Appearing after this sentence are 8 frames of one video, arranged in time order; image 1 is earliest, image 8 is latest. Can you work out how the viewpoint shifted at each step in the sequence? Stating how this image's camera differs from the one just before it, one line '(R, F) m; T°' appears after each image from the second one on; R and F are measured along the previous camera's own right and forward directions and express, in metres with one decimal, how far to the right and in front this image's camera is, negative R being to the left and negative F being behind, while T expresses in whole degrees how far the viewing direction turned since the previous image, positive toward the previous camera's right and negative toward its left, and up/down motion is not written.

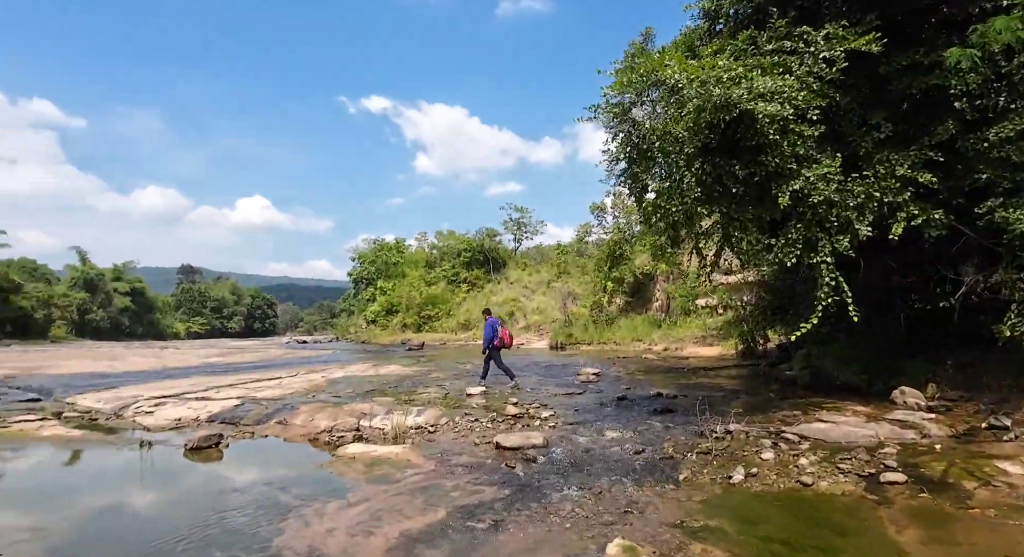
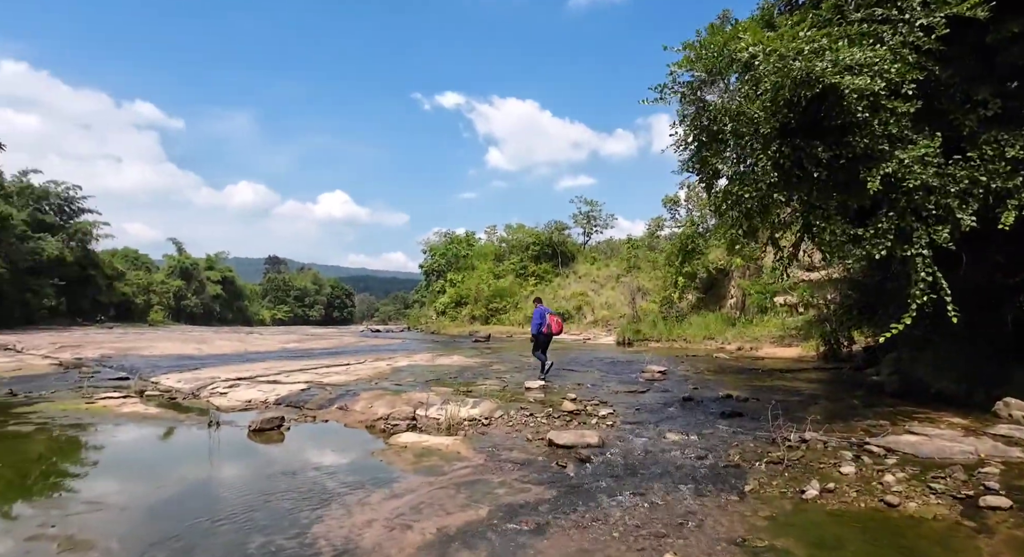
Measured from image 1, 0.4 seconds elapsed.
(+0.2, +0.3) m; -7°
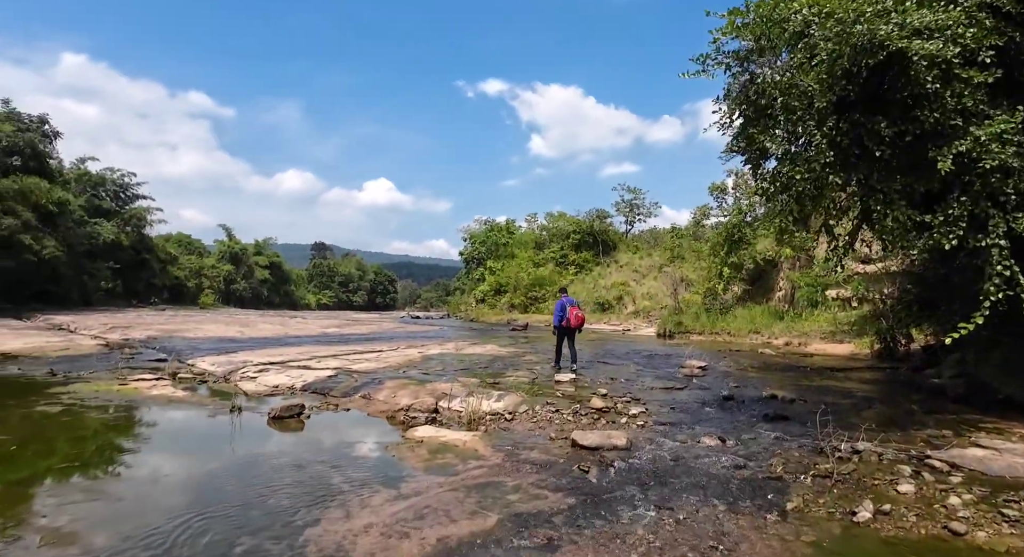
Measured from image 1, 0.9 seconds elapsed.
(+0.2, +0.5) m; -4°
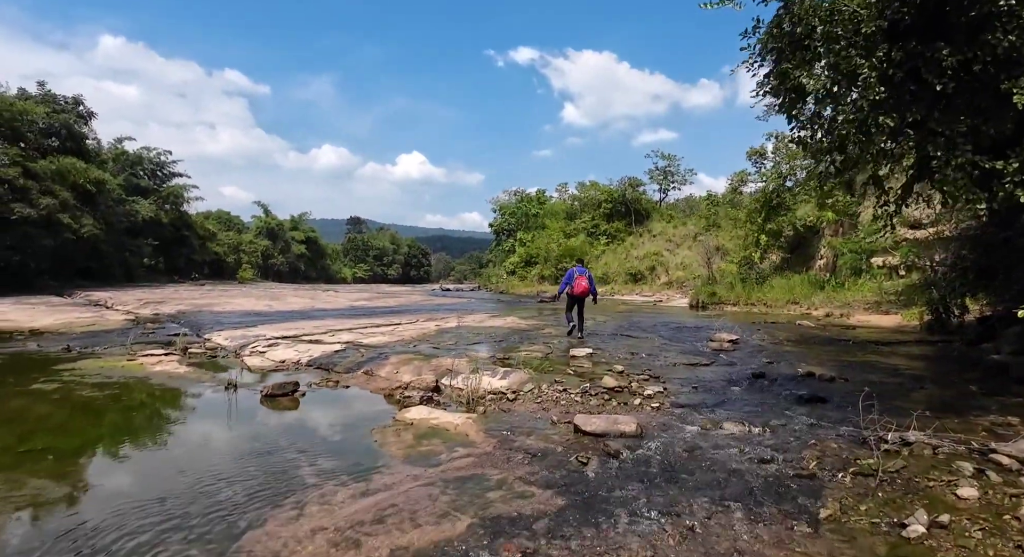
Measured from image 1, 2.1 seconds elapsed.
(+0.4, +0.7) m; -4°
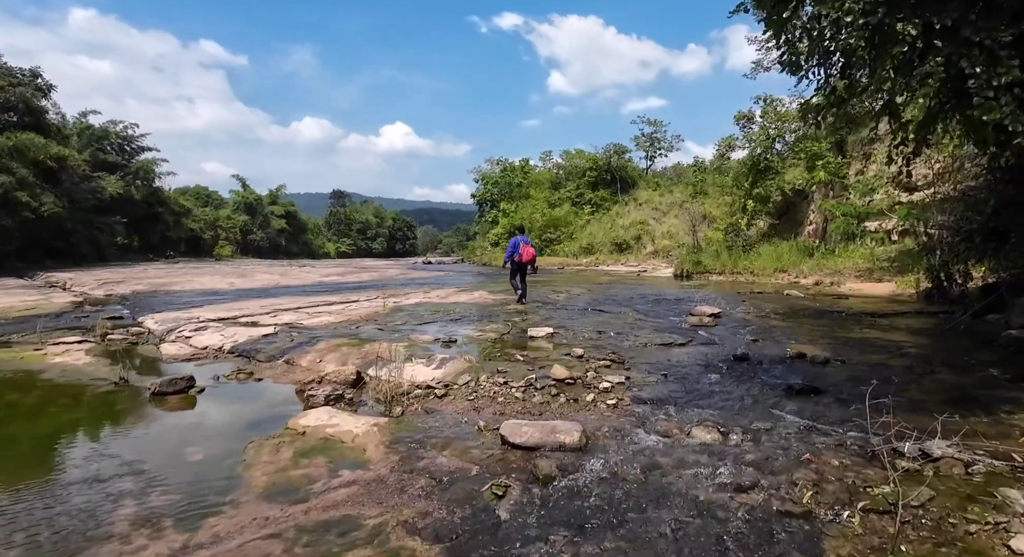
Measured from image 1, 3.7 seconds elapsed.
(+0.7, +1.4) m; +1°
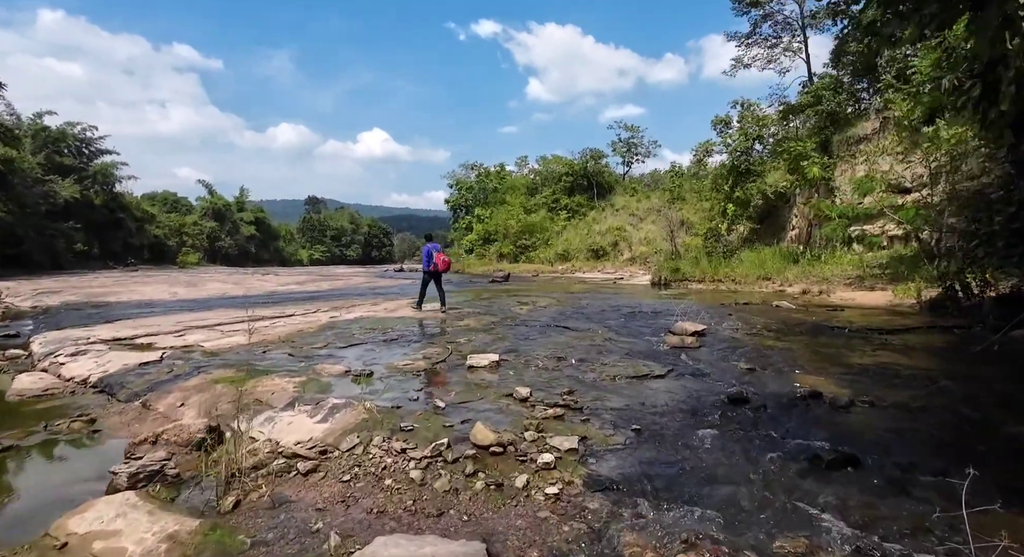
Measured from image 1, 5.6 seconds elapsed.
(+0.6, +1.8) m; +2°
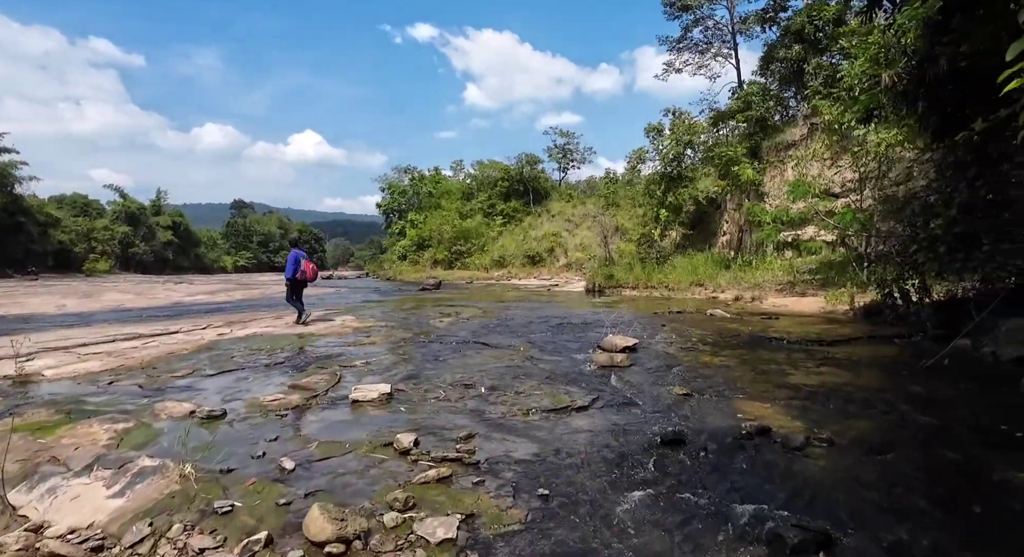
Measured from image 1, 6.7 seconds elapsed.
(+0.5, +1.1) m; +6°
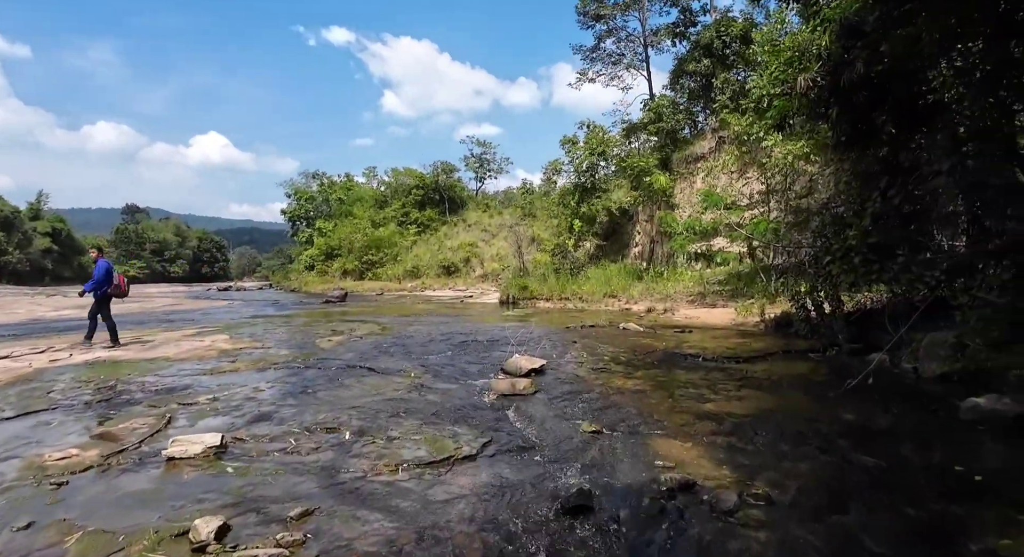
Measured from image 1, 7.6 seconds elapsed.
(+0.4, +1.0) m; +8°
